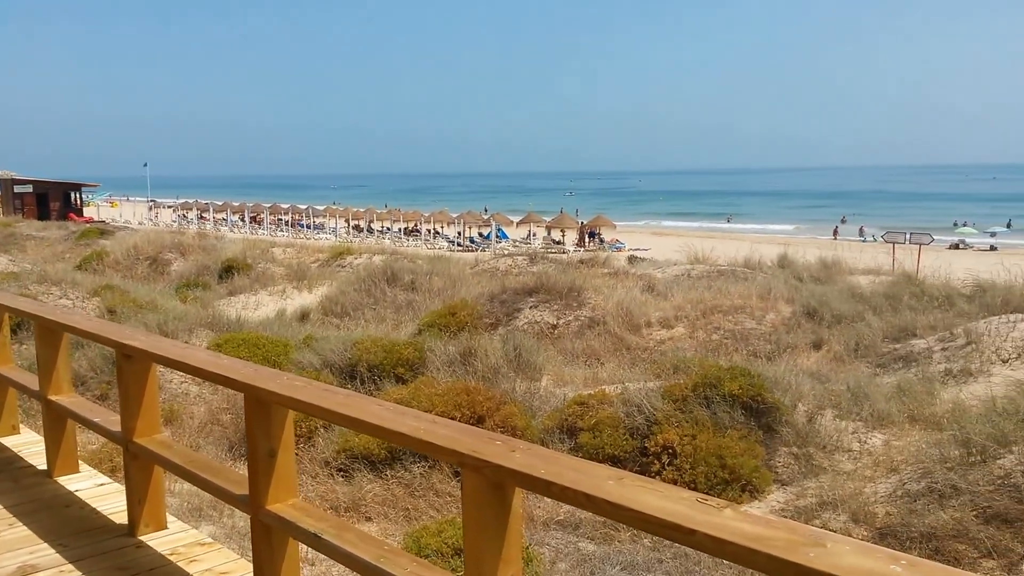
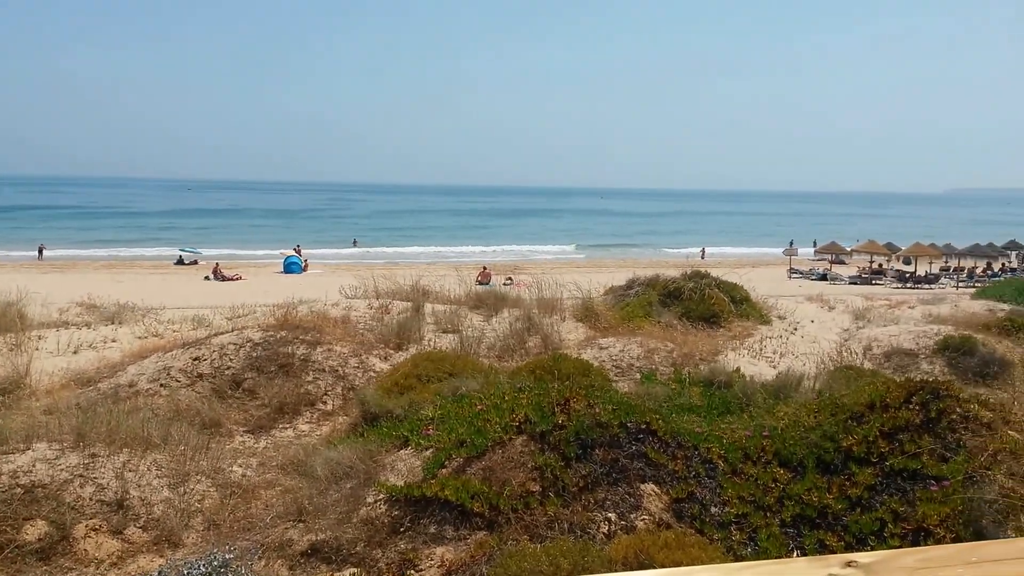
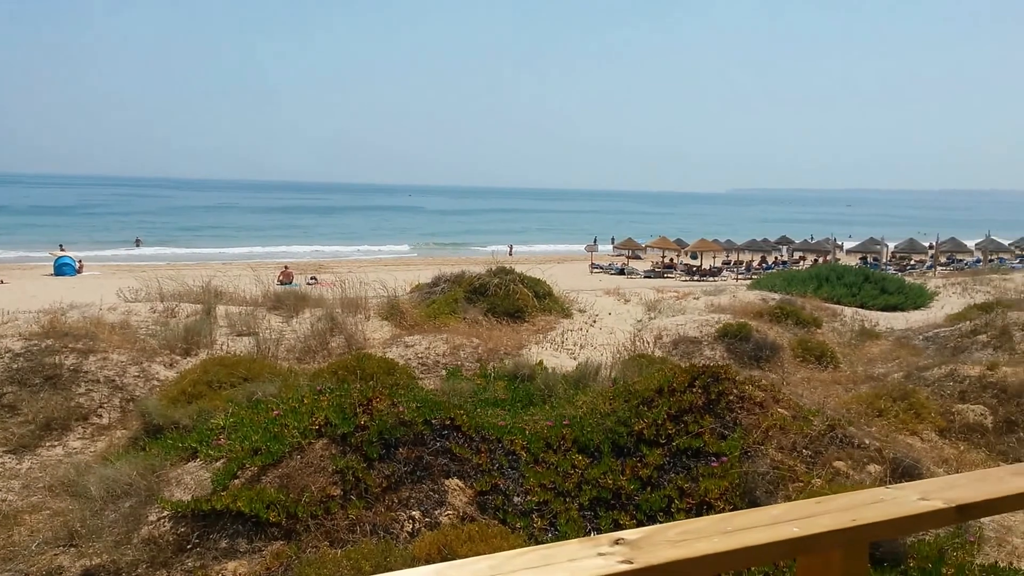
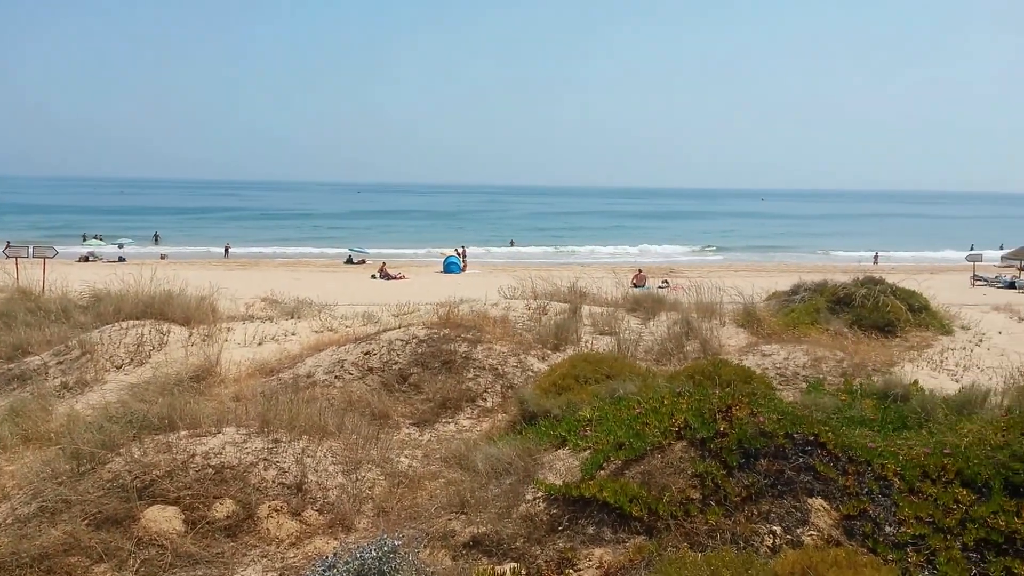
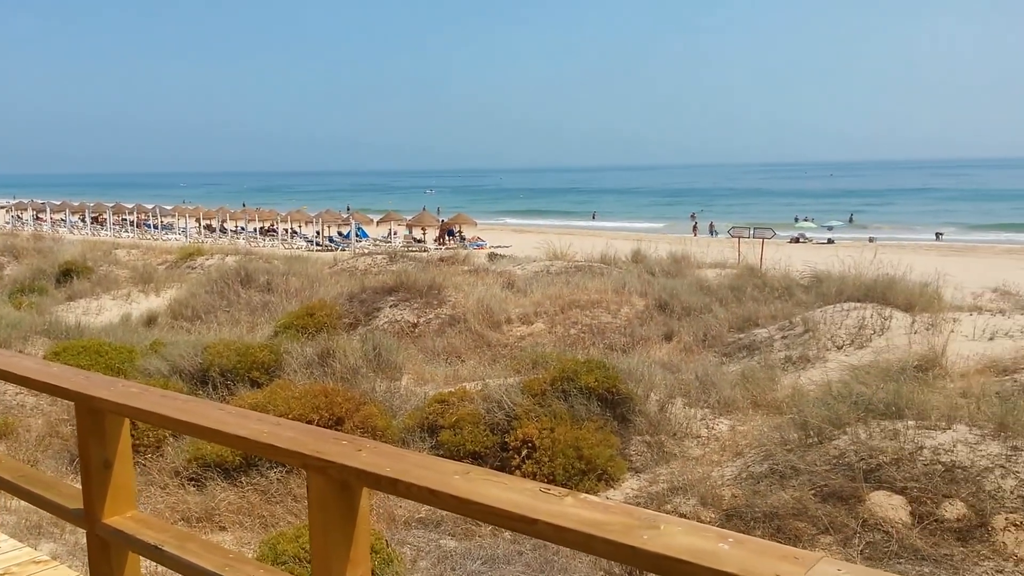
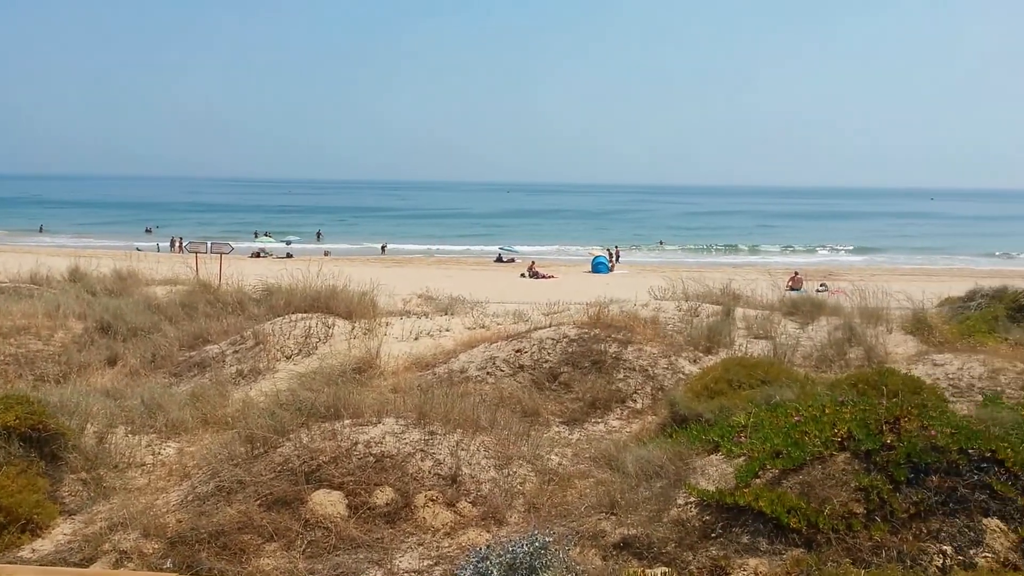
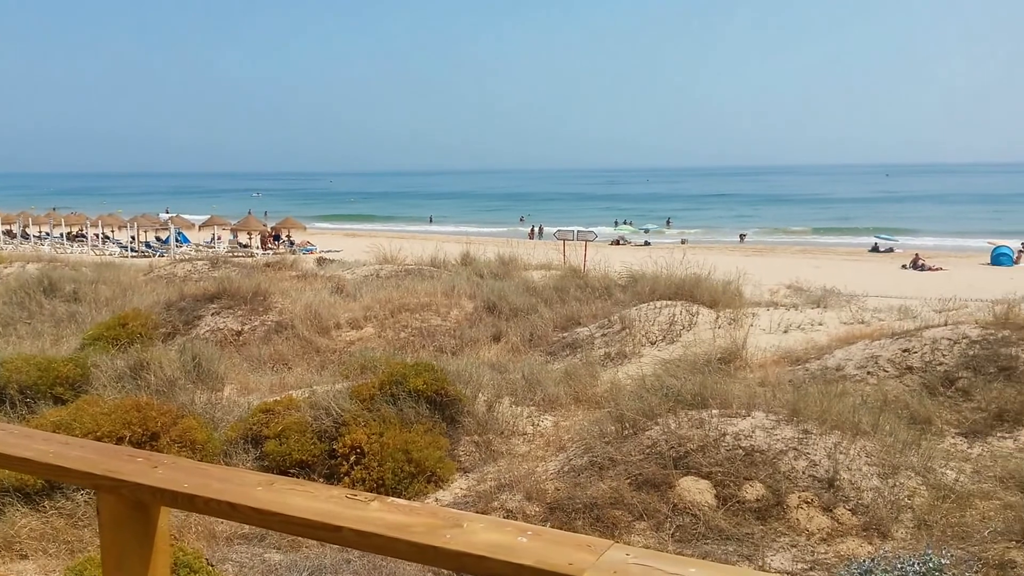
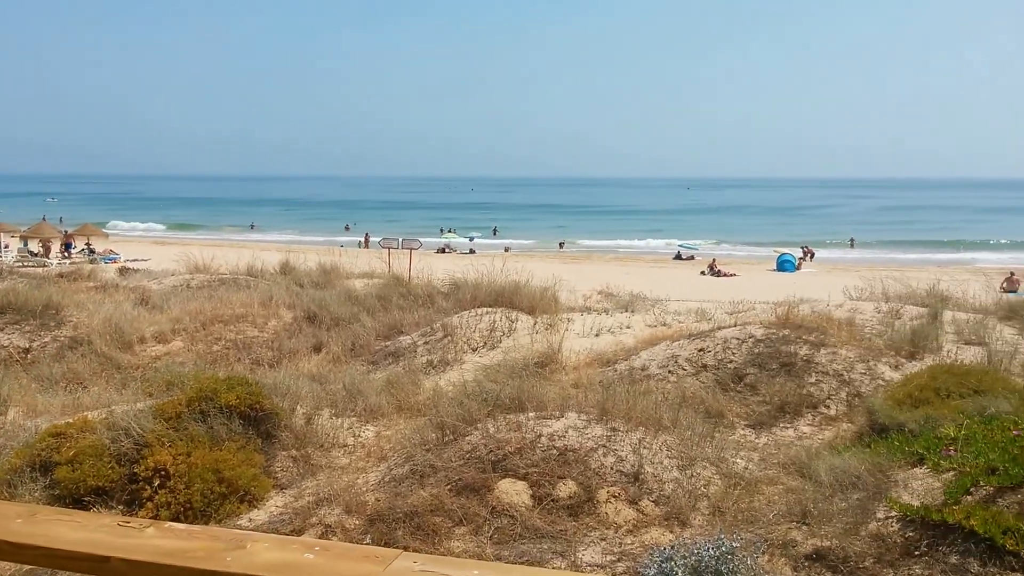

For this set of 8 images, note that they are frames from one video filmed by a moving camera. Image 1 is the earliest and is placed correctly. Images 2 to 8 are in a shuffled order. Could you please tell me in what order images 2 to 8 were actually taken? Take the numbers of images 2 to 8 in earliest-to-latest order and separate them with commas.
5, 7, 8, 6, 4, 2, 3
